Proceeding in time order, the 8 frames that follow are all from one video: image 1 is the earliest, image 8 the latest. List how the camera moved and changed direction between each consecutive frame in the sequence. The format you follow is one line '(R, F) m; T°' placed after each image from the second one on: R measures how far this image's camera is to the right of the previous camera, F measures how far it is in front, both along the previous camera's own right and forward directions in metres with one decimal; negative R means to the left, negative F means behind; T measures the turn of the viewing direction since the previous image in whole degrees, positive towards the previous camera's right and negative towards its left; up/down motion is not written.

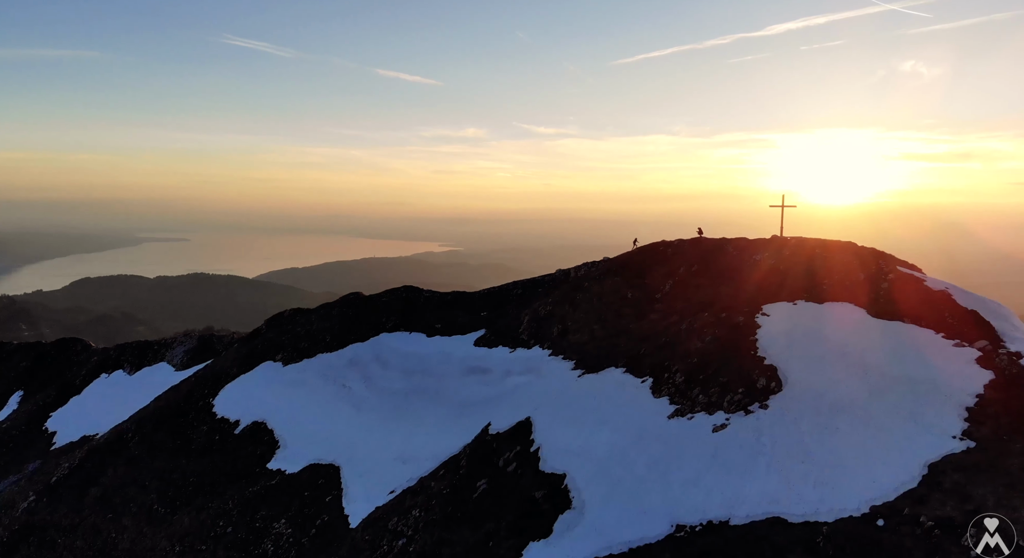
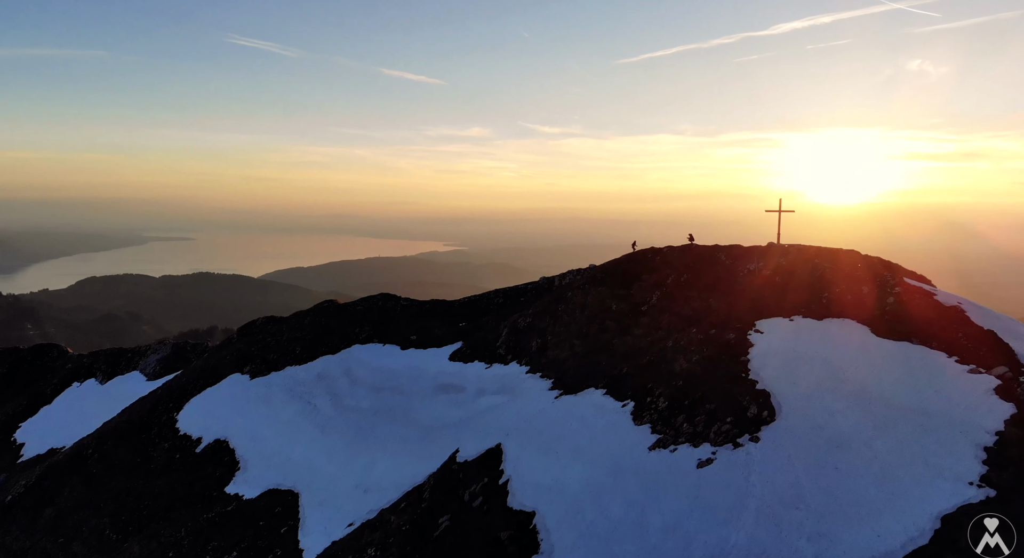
(+2.2, +4.4) m; 0°
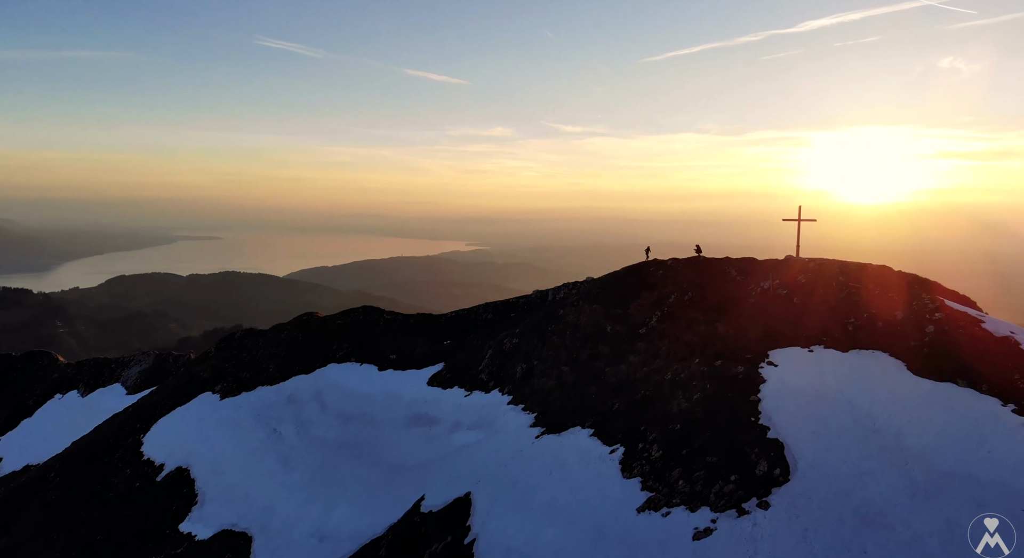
(+2.7, +6.3) m; -2°
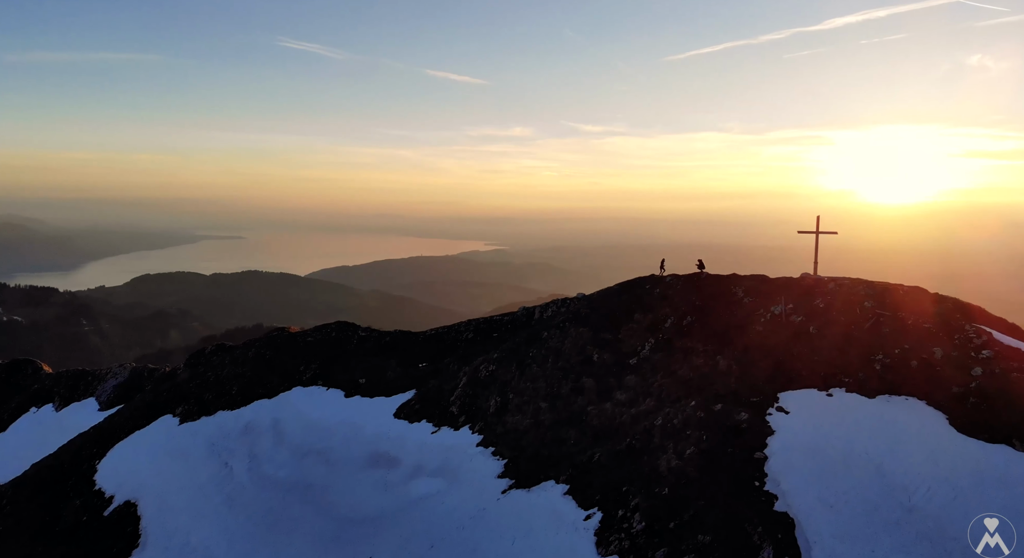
(+2.7, +6.3) m; -2°
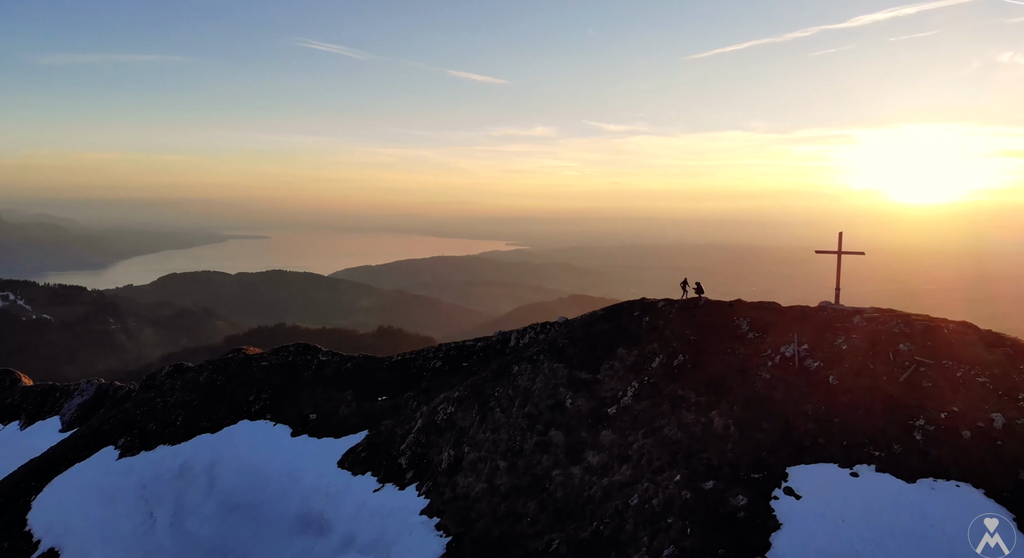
(+3.1, +7.1) m; -2°
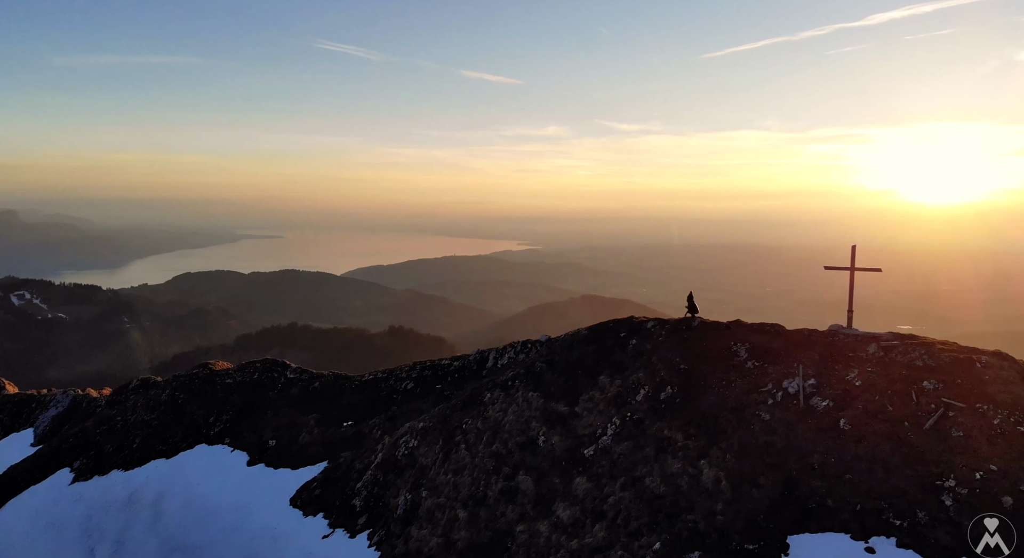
(+1.9, +4.3) m; -1°
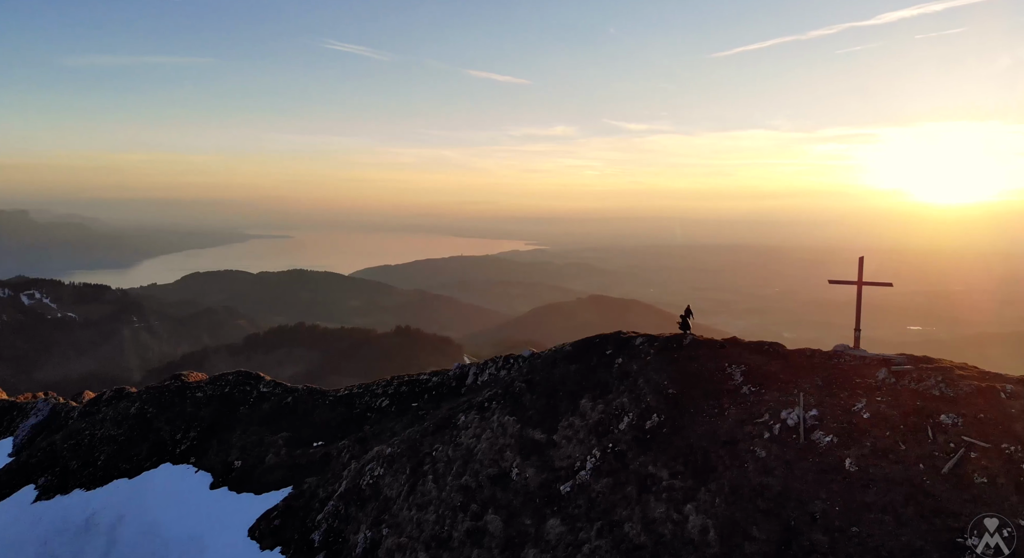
(+1.4, +2.9) m; -1°
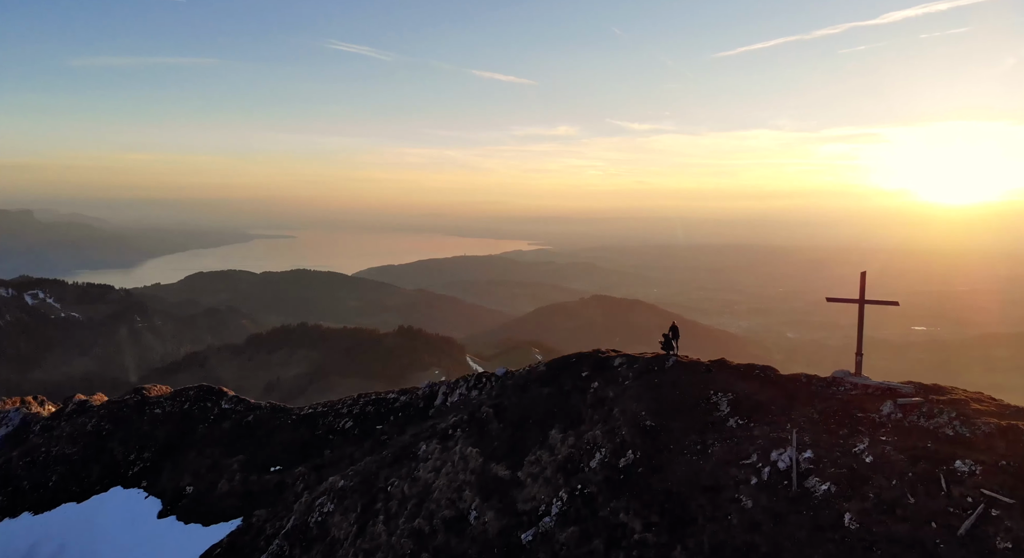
(+1.5, +3.0) m; 0°
